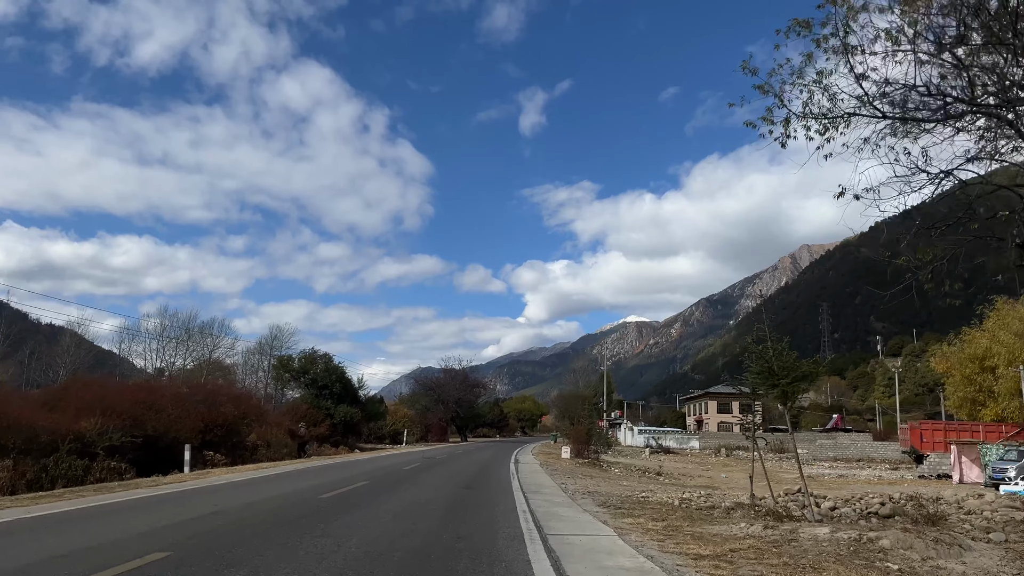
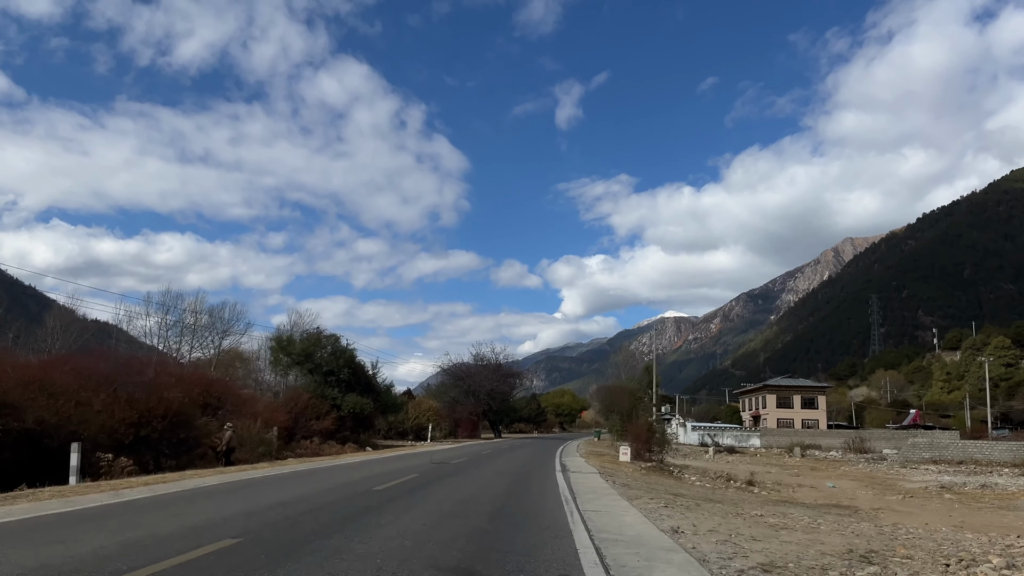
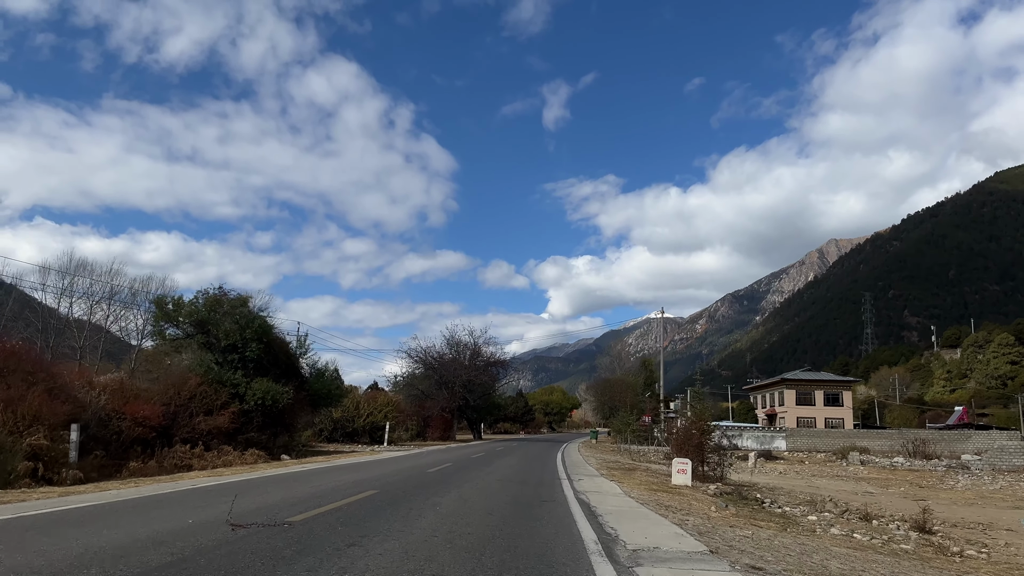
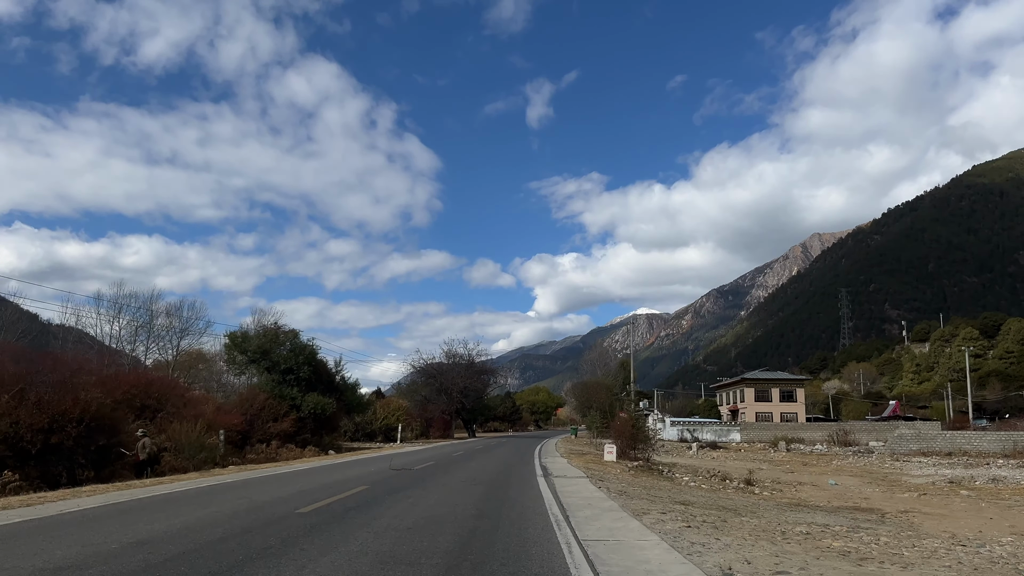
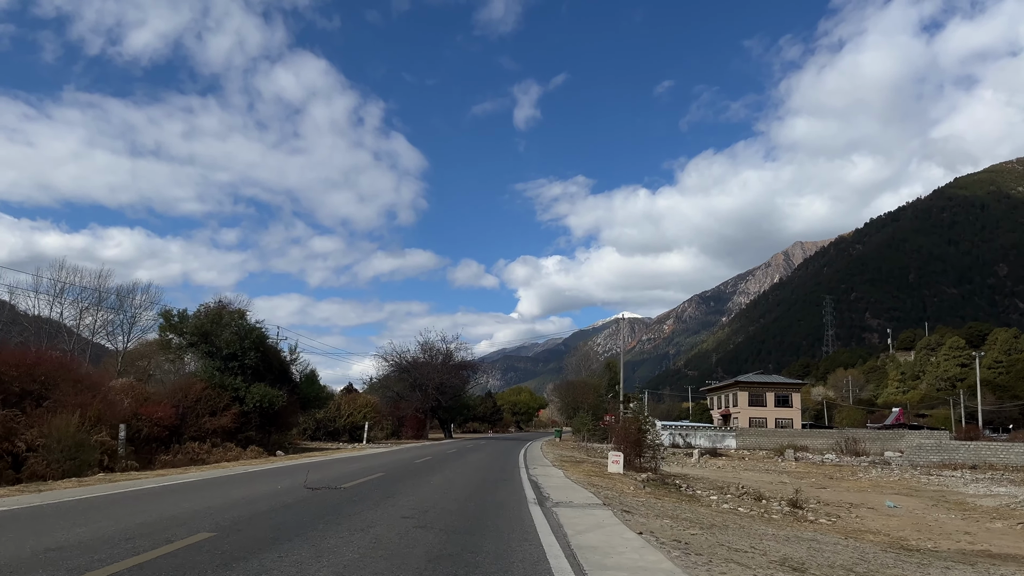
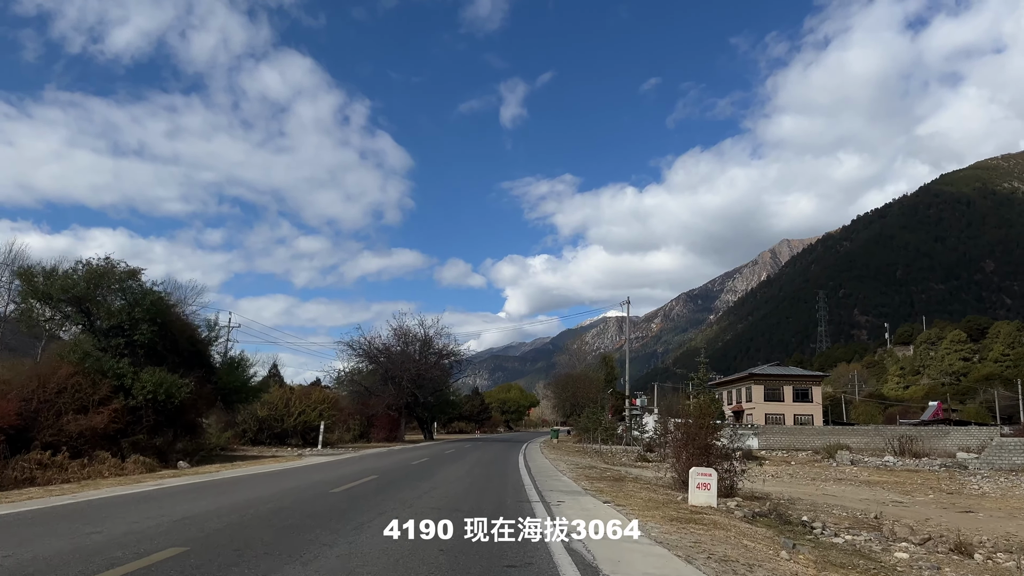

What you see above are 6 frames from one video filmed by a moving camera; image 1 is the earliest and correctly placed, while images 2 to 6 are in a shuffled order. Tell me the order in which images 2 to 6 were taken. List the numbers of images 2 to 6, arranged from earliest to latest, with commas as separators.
2, 4, 5, 3, 6
